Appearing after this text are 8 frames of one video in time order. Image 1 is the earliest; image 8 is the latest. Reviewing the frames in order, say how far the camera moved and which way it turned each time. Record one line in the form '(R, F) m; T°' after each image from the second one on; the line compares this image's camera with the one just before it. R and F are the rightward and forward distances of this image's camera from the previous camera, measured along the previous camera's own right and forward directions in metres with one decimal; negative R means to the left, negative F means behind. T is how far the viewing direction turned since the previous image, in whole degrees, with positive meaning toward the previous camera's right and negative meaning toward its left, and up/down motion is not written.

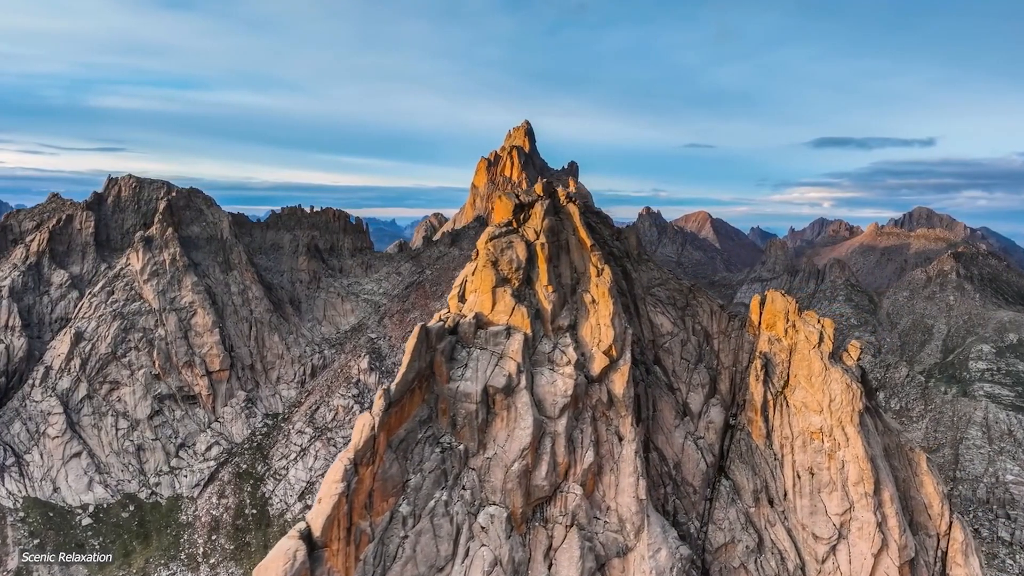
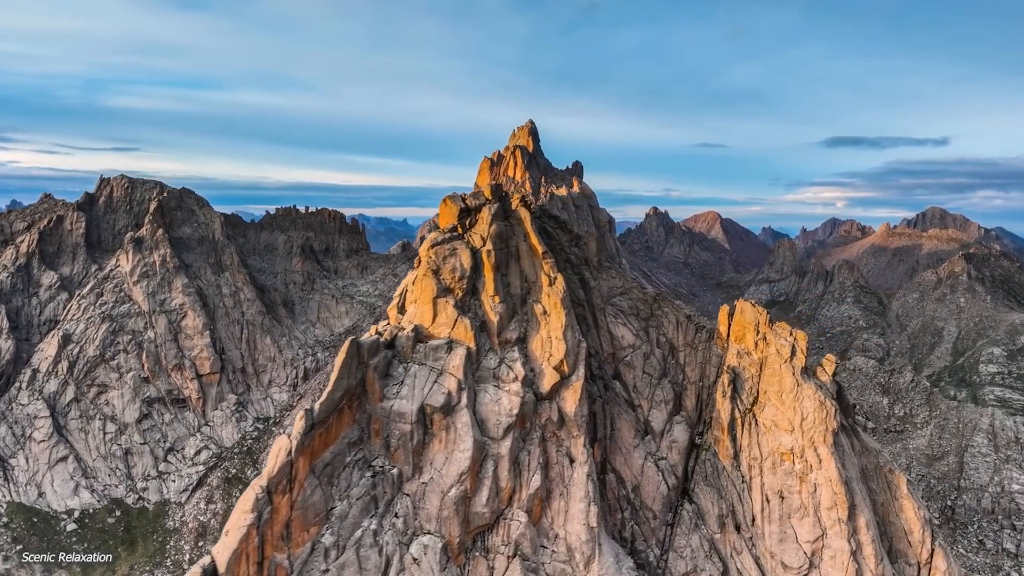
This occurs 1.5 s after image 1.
(+2.2, +1.5) m; -1°
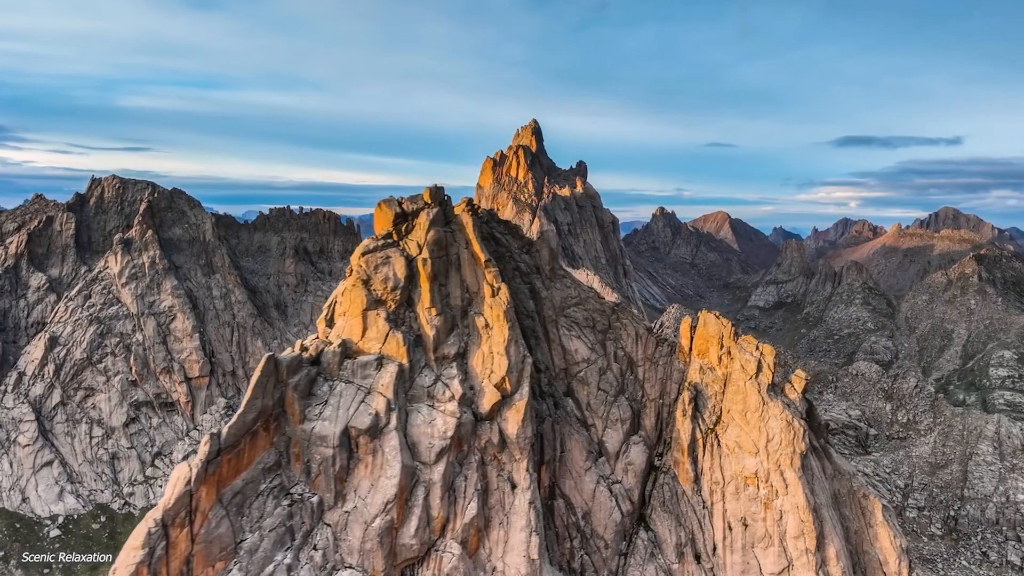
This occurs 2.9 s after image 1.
(+2.2, +1.5) m; -1°
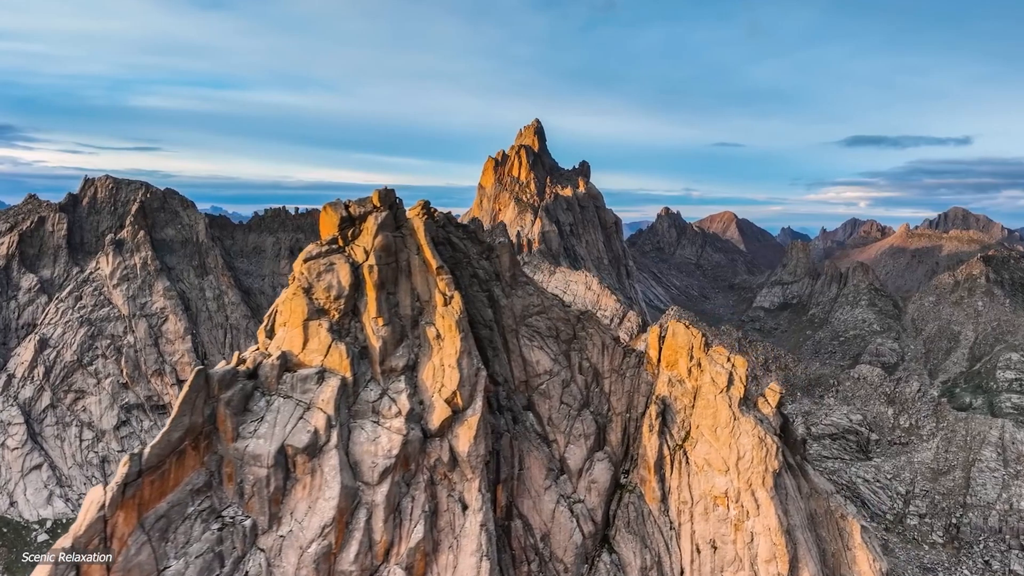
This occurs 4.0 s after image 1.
(+1.6, +1.1) m; -1°
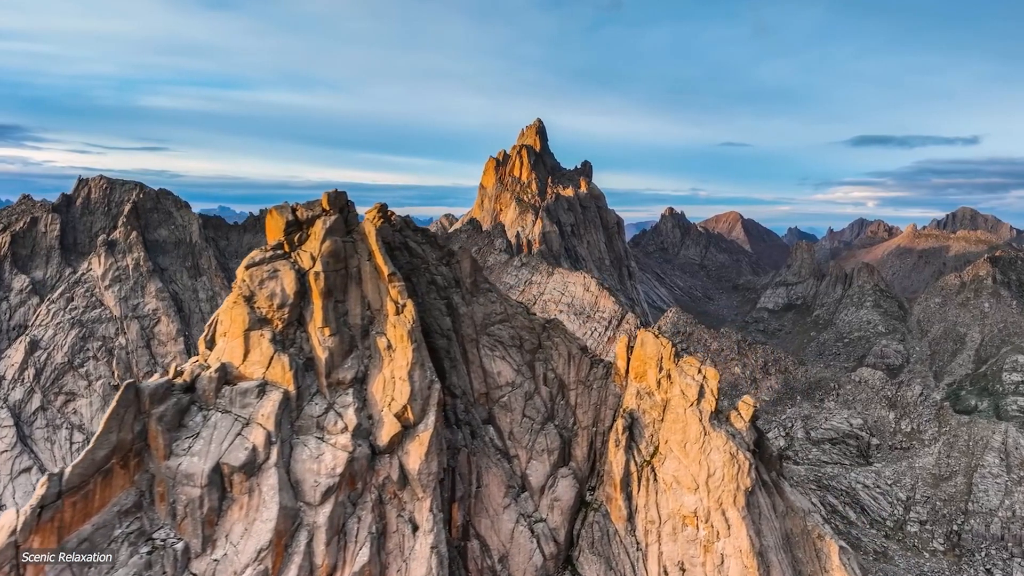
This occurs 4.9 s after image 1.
(+1.4, +1.0) m; 0°
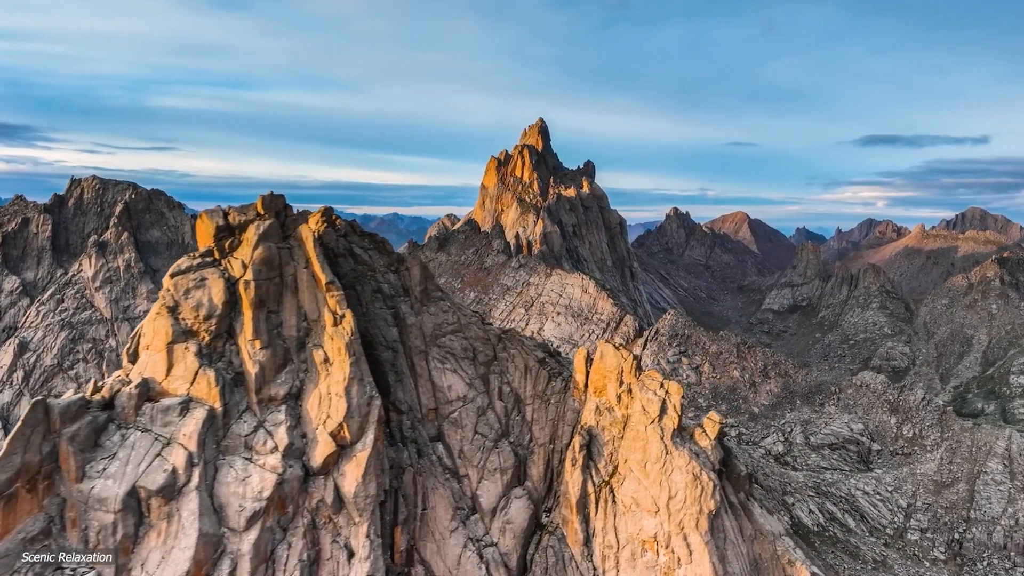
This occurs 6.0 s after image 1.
(+1.7, +1.2) m; -1°
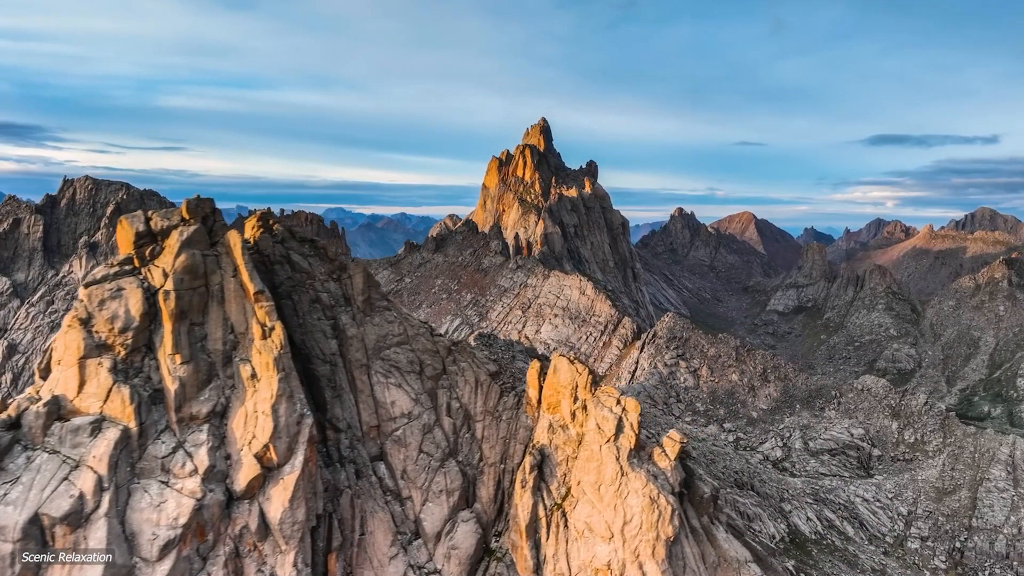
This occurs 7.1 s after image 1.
(+1.7, +1.2) m; -1°
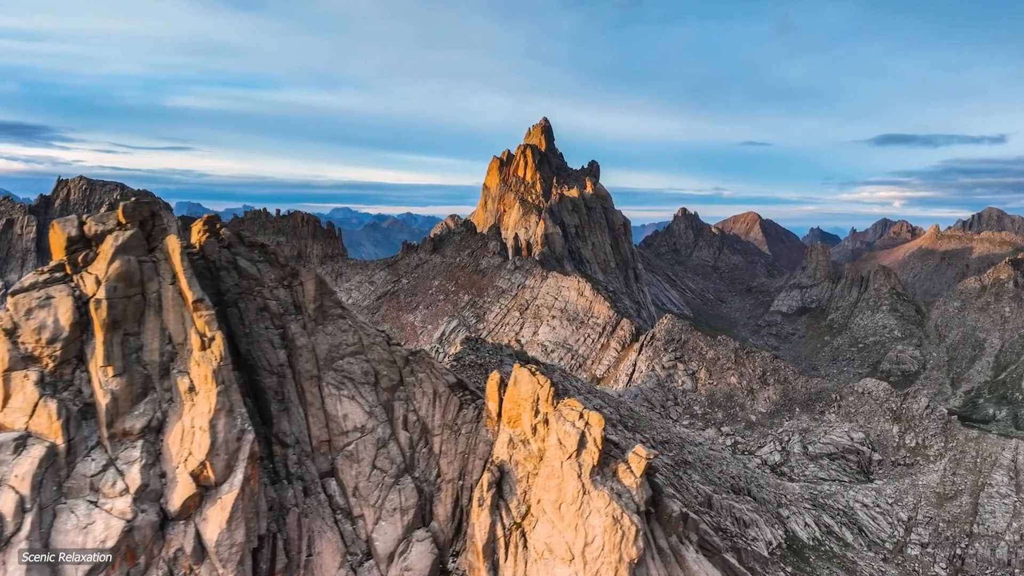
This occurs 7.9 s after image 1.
(+1.2, +0.9) m; 0°
